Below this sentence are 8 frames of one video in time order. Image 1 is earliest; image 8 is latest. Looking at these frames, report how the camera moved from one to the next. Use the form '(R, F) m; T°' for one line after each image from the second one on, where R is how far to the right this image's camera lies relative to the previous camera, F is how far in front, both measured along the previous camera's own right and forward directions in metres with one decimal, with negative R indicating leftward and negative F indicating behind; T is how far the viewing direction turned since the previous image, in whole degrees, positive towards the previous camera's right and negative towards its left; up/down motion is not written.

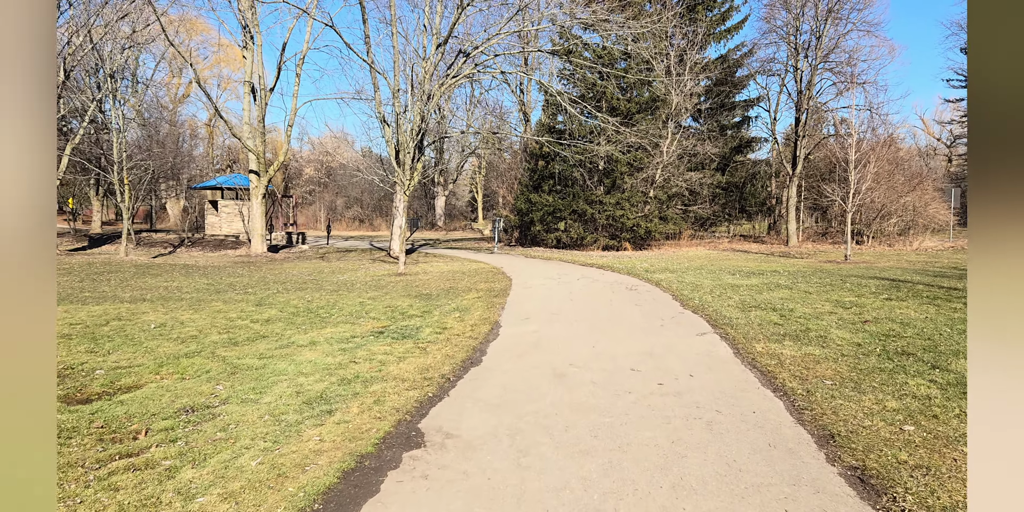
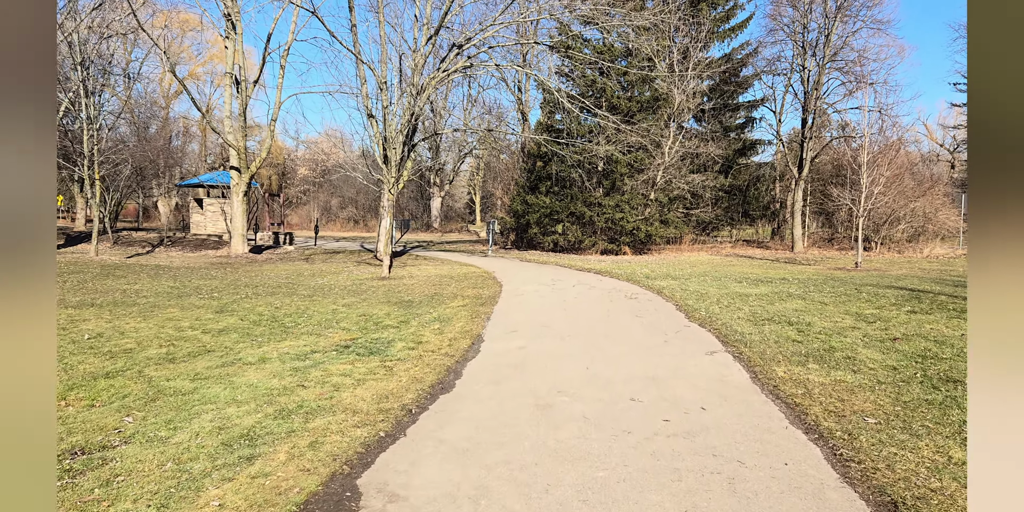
(+0.1, +0.8) m; 0°
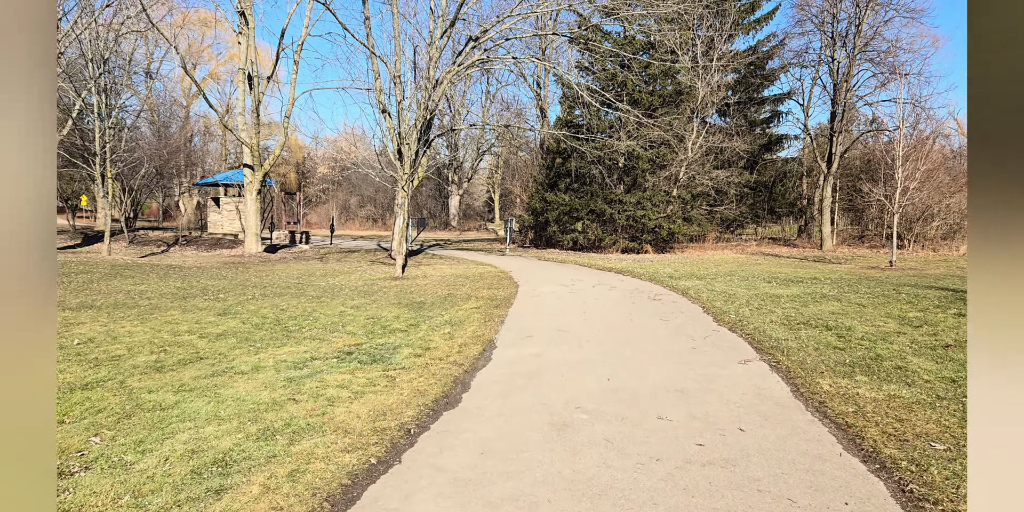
(0.0, +0.4) m; -2°
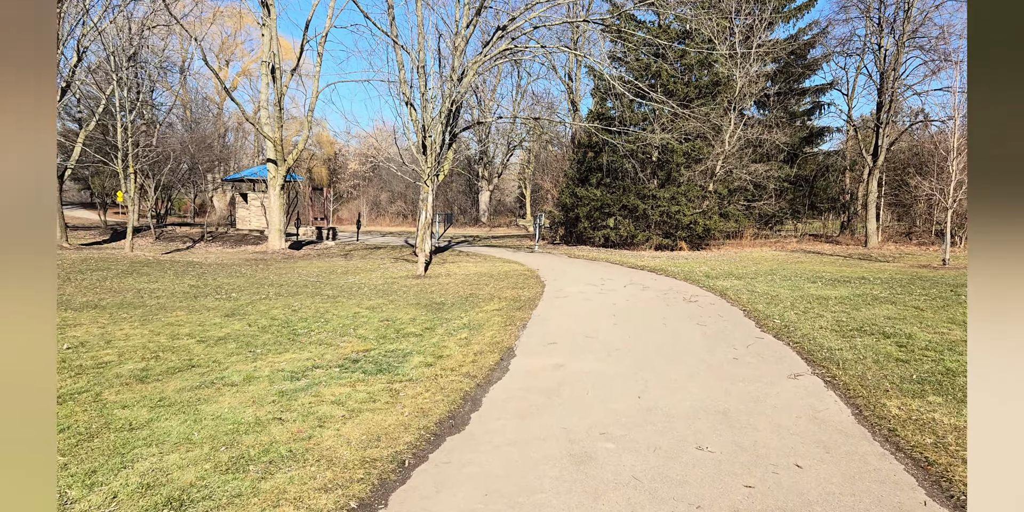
(+0.1, +0.5) m; -3°
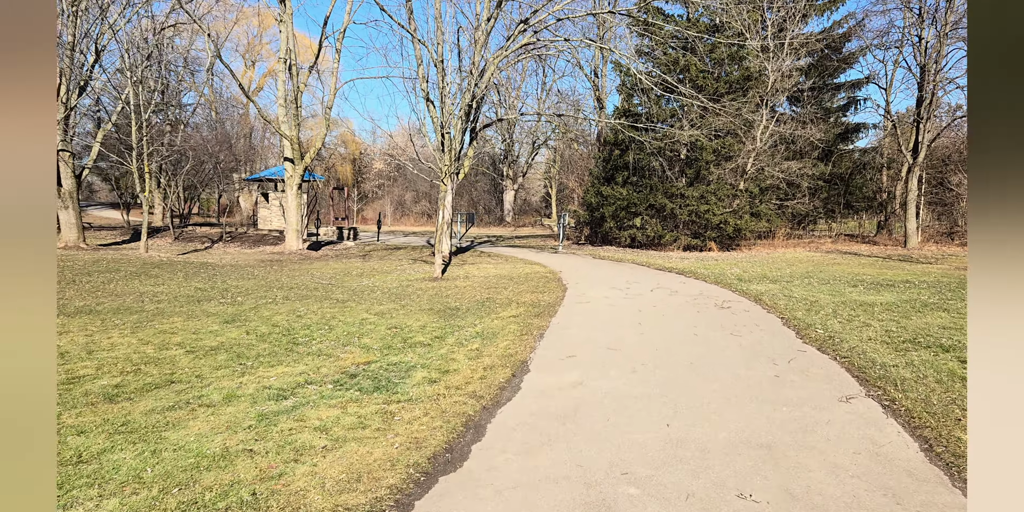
(+0.1, +0.5) m; -2°
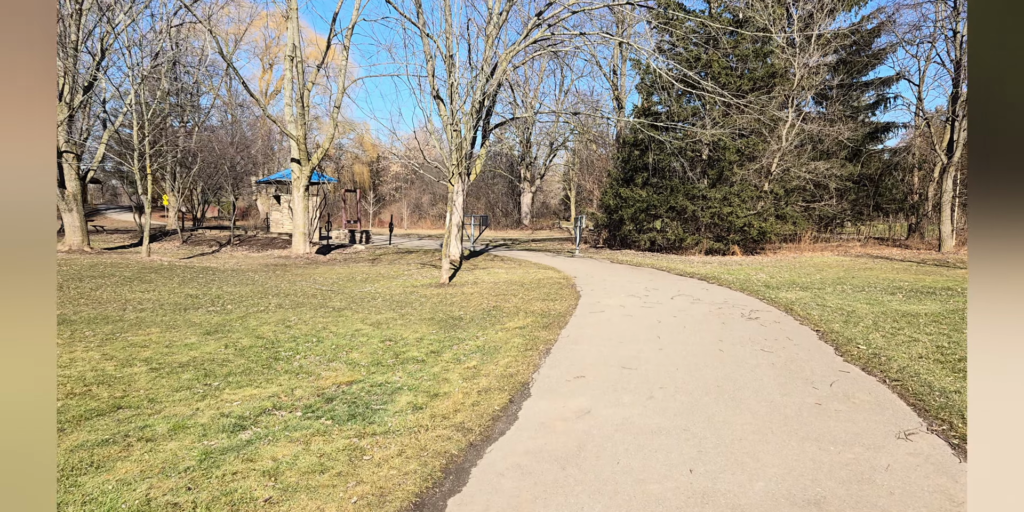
(+0.1, +0.6) m; -2°
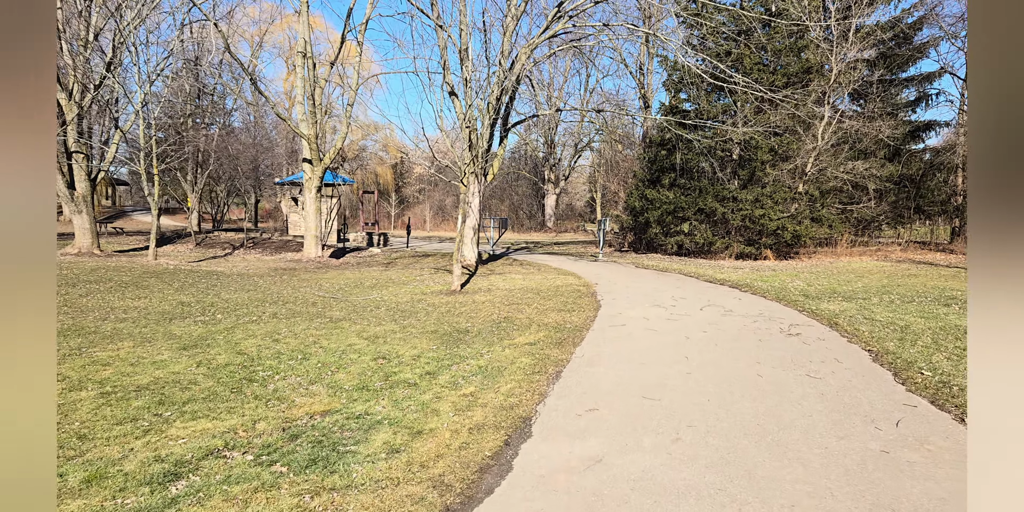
(+0.1, +0.6) m; -2°
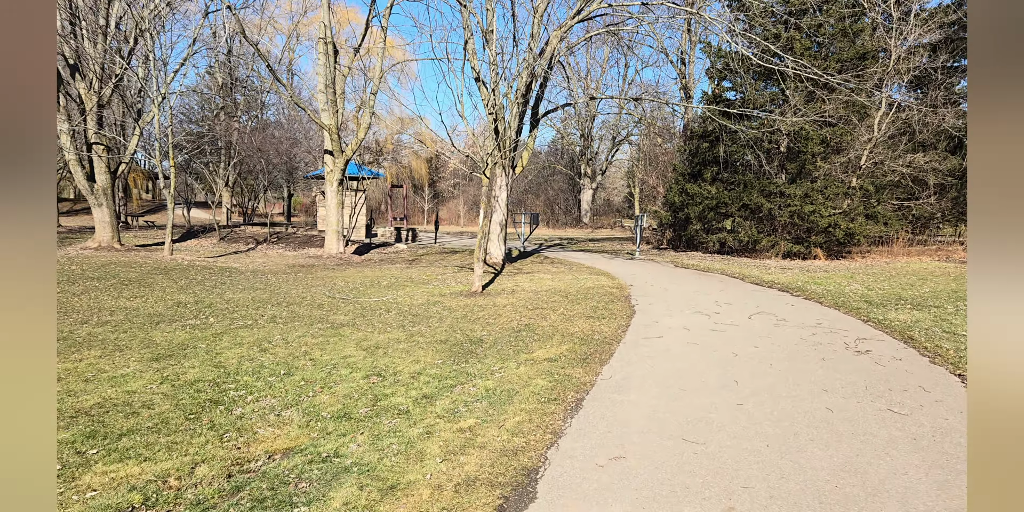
(+0.1, +0.7) m; -3°
